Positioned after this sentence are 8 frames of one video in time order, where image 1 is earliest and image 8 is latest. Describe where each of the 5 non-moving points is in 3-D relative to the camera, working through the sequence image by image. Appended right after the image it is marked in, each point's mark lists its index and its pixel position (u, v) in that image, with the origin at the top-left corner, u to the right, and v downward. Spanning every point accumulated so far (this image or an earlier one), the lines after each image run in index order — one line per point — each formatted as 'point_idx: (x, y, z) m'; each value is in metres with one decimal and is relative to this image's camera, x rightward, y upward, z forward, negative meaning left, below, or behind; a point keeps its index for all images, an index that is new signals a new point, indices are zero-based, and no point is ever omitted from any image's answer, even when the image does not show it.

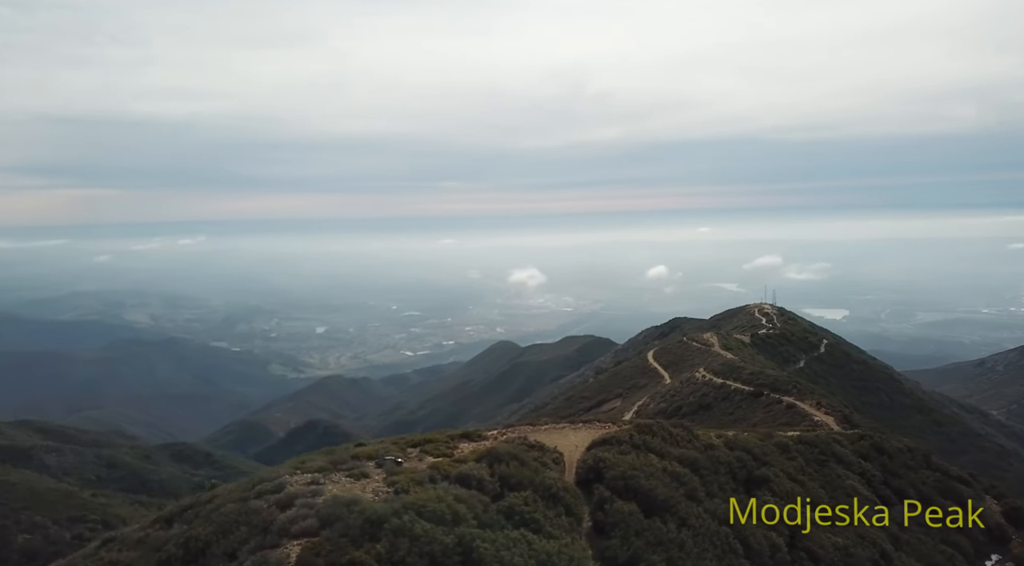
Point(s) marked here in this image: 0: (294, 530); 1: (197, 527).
0: (-4.5, -5.1, +14.0) m
1: (-7.2, -5.5, +15.7) m
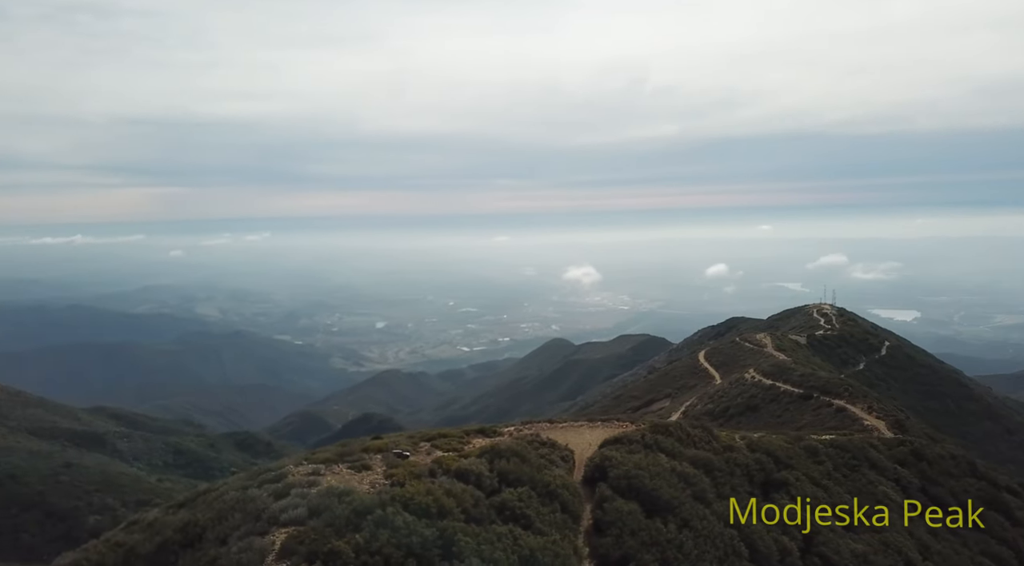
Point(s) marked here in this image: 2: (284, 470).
0: (-4.8, -5.0, +14.5) m
1: (-7.4, -5.4, +16.4) m
2: (-6.3, -5.1, +18.8) m
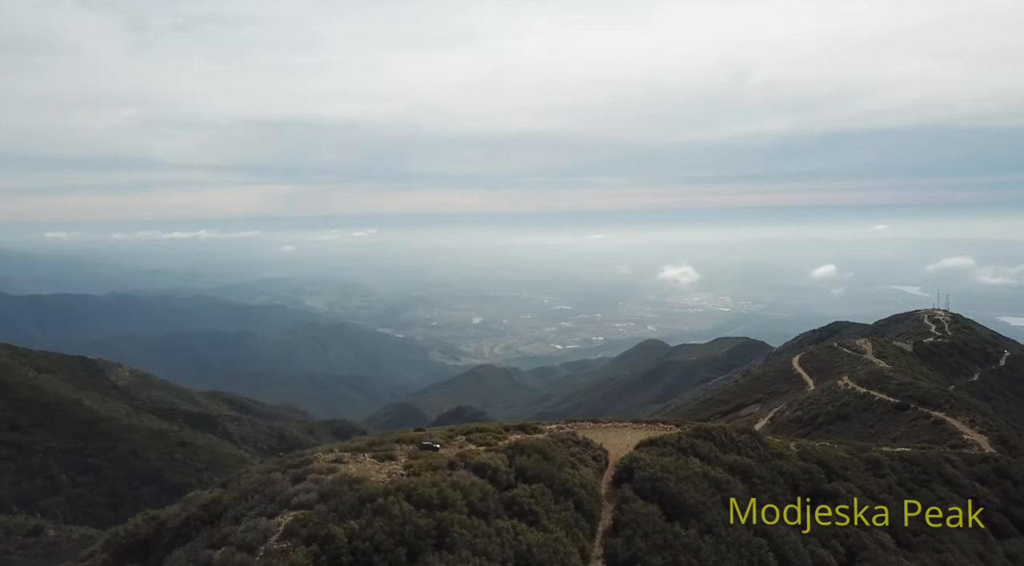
0: (-4.9, -4.9, +15.3) m
1: (-7.2, -5.3, +17.4) m
2: (-5.8, -5.0, +19.7) m
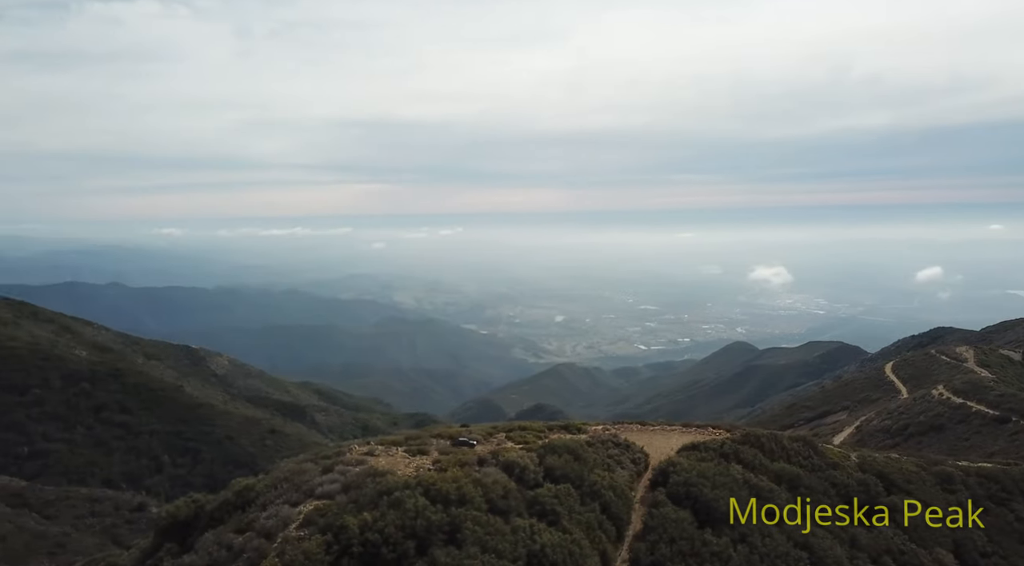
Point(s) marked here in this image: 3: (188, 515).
0: (-4.5, -4.8, +15.8) m
1: (-6.6, -5.2, +18.2) m
2: (-5.0, -4.9, +20.3) m
3: (-8.0, -5.7, +17.0) m
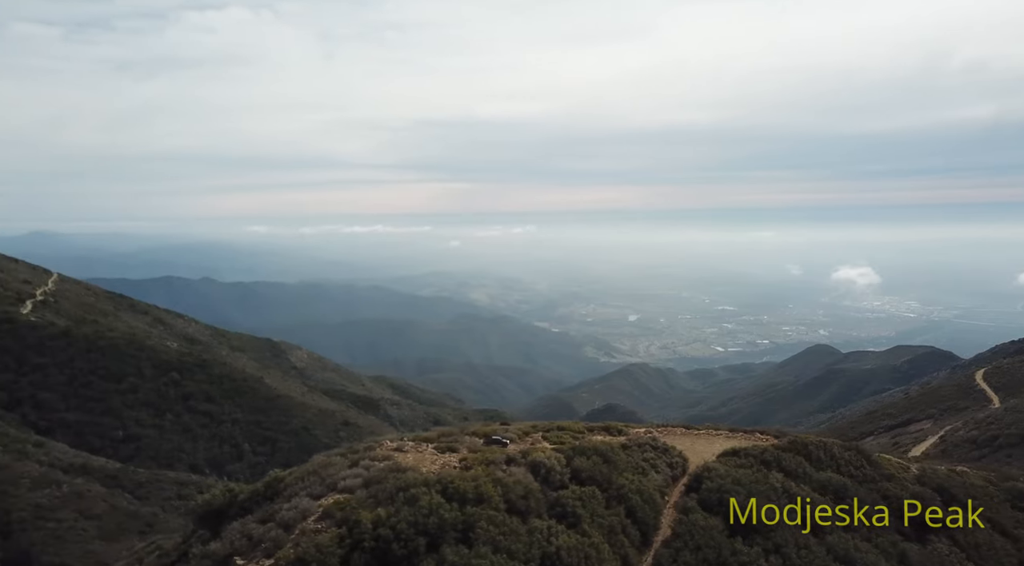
0: (-4.1, -4.8, +16.1) m
1: (-5.9, -5.1, +18.7) m
2: (-4.1, -4.8, +20.7) m
3: (-7.5, -5.7, +17.7) m
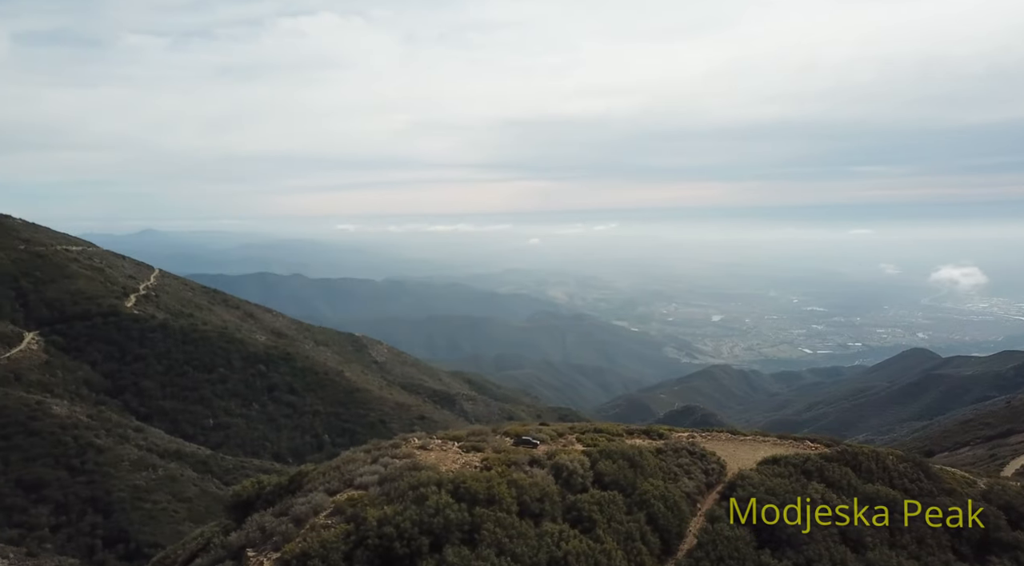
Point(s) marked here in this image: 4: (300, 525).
0: (-3.7, -4.7, +16.3) m
1: (-5.3, -5.1, +19.1) m
2: (-3.4, -4.8, +20.9) m
3: (-7.0, -5.6, +18.3) m
4: (-4.4, -5.1, +14.4) m
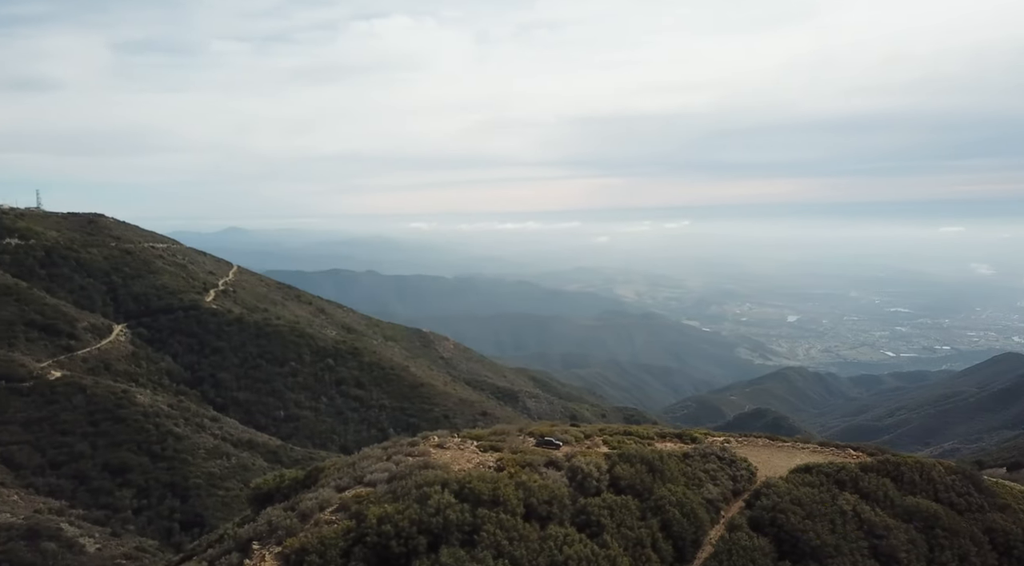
0: (-3.5, -4.7, +16.5) m
1: (-4.9, -5.0, +19.4) m
2: (-2.8, -4.8, +21.0) m
3: (-6.6, -5.6, +18.7) m
4: (-4.4, -5.1, +14.7) m
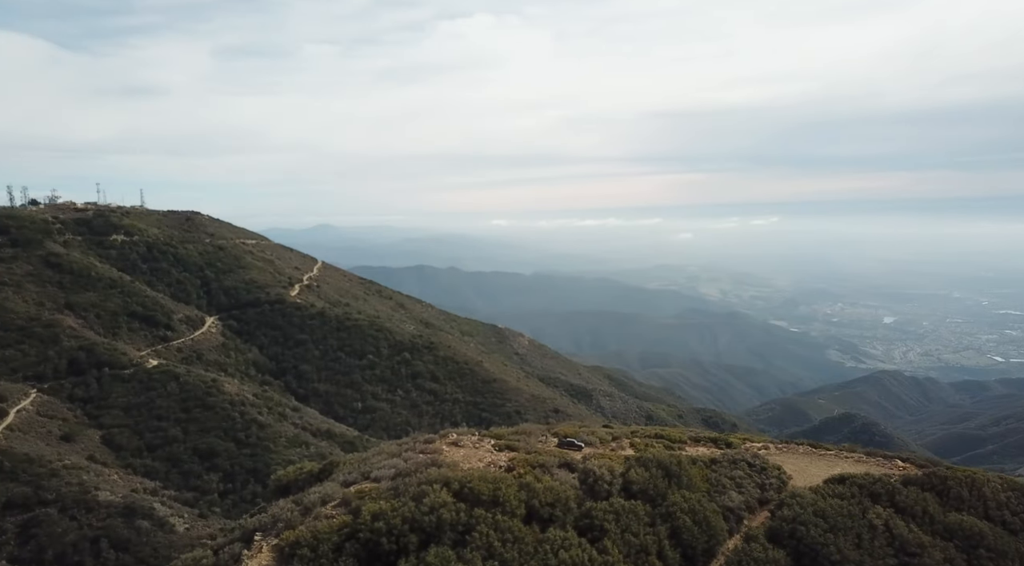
0: (-3.4, -4.7, +16.8) m
1: (-4.5, -5.0, +19.8) m
2: (-2.3, -4.7, +21.2) m
3: (-6.3, -5.5, +19.2) m
4: (-4.5, -5.0, +15.0) m
